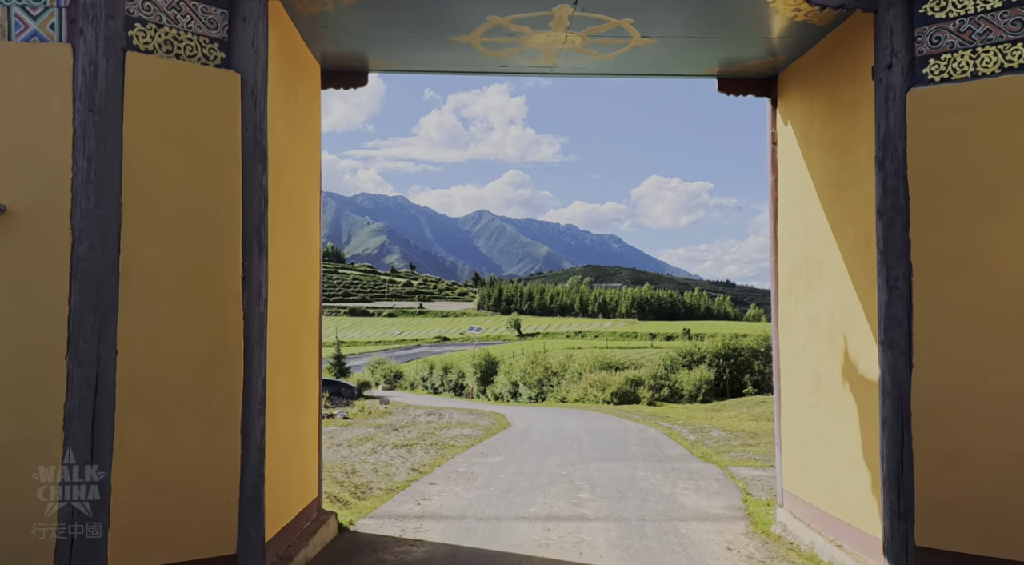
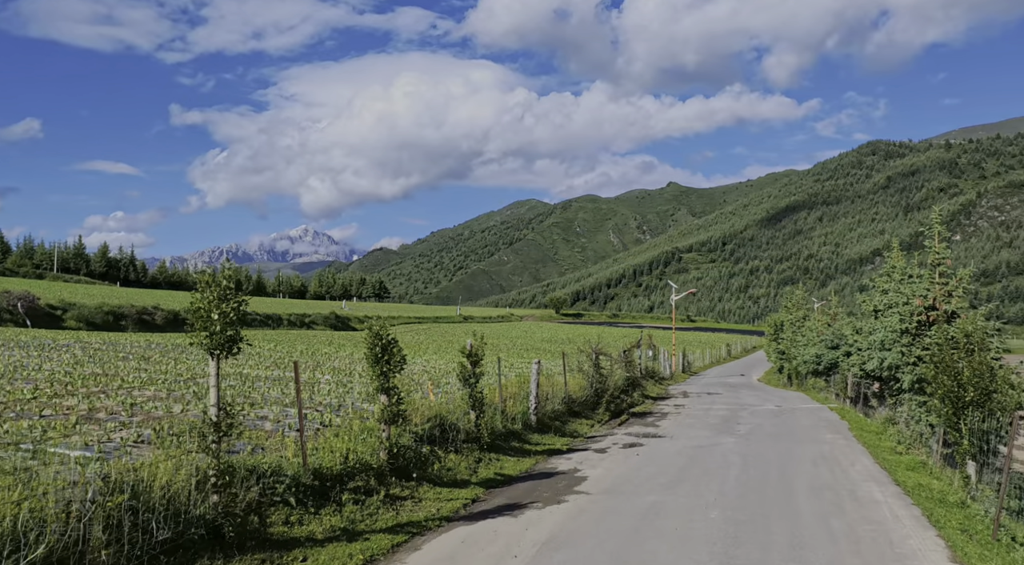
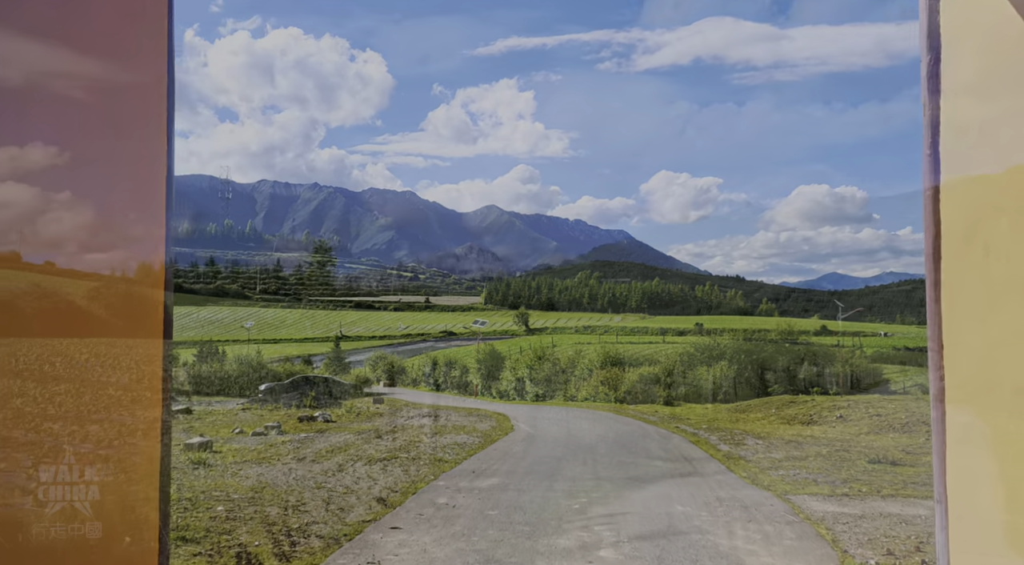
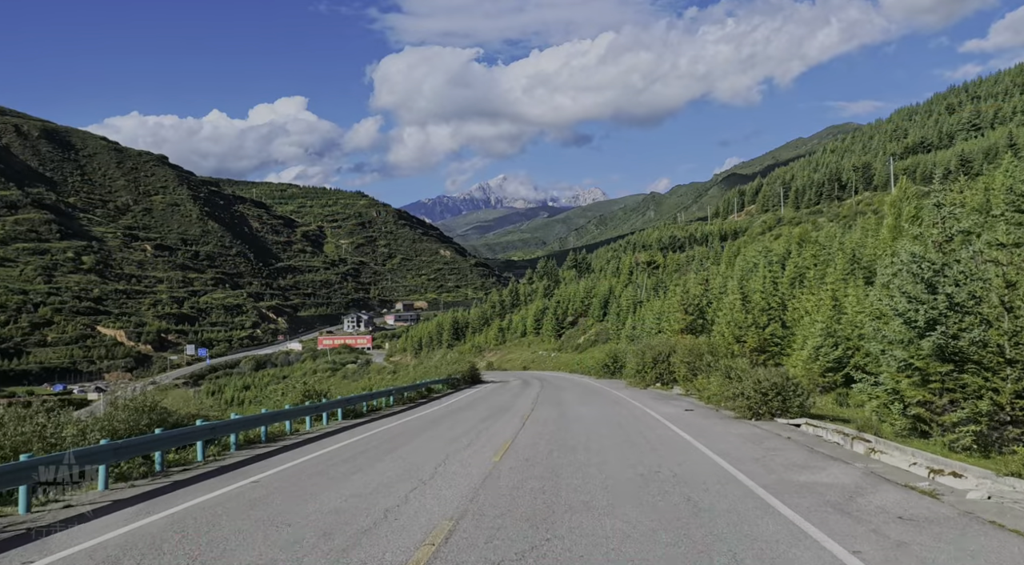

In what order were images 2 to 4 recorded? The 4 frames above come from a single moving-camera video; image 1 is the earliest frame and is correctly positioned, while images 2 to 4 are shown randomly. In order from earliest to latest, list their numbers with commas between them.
3, 2, 4
